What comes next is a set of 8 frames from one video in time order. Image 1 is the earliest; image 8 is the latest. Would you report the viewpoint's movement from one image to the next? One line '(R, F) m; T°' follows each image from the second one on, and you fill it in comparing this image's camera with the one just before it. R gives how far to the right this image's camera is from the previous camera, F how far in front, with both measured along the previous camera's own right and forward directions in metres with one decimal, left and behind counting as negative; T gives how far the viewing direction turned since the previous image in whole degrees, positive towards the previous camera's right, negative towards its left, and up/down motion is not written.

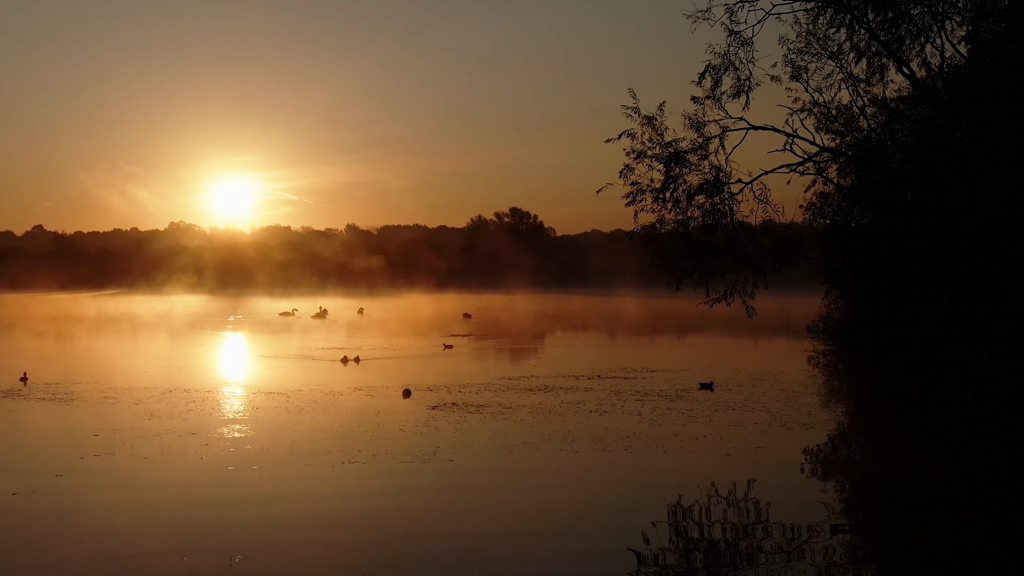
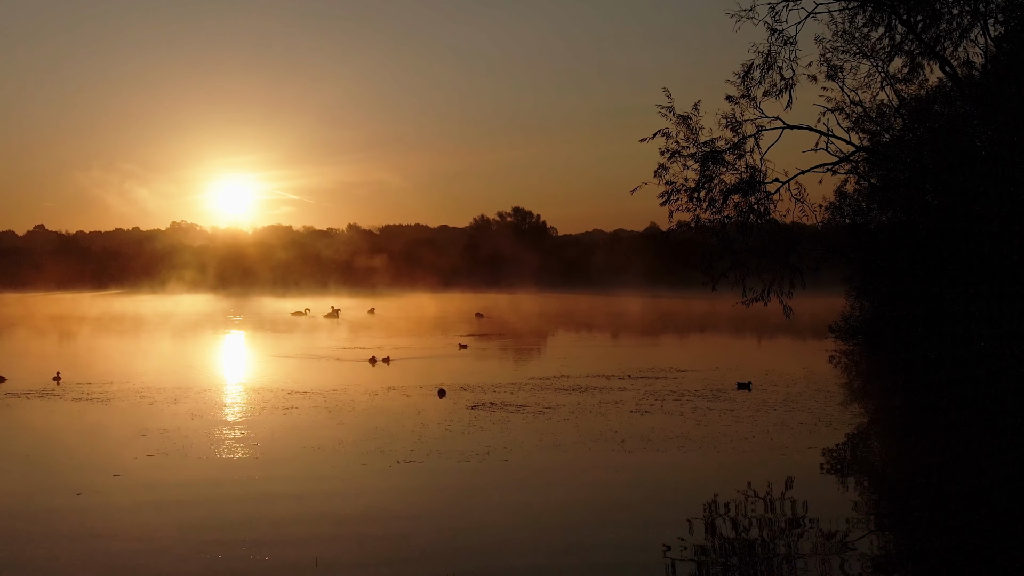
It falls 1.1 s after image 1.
(-0.7, 0.0) m; 0°
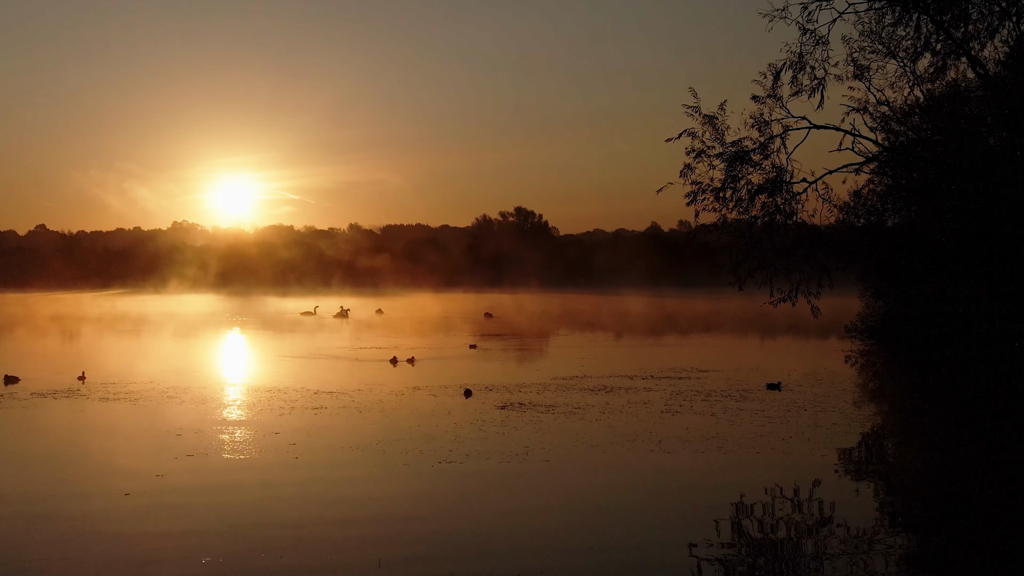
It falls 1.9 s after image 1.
(-0.5, 0.0) m; 0°
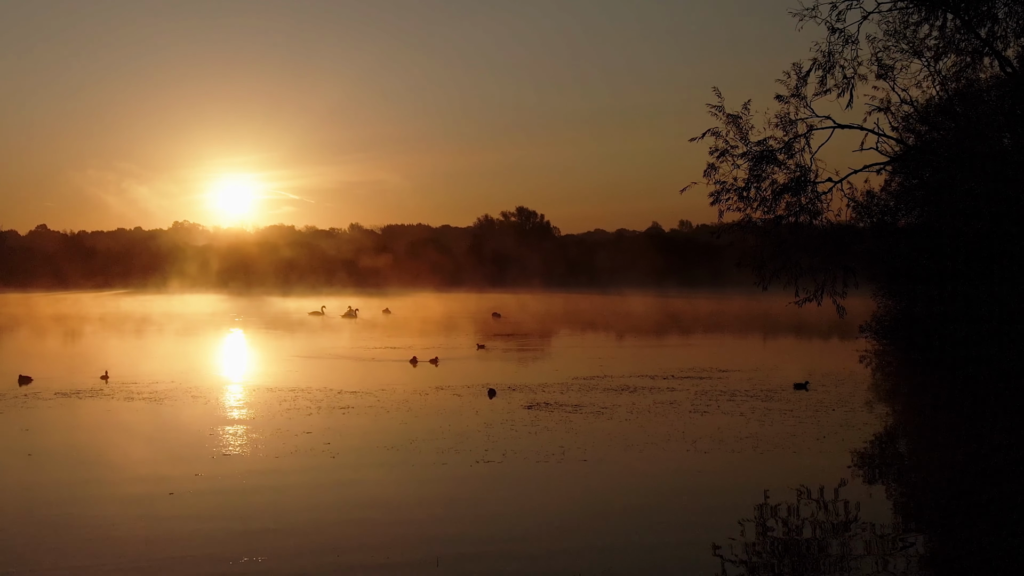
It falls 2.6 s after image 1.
(-0.4, 0.0) m; 0°
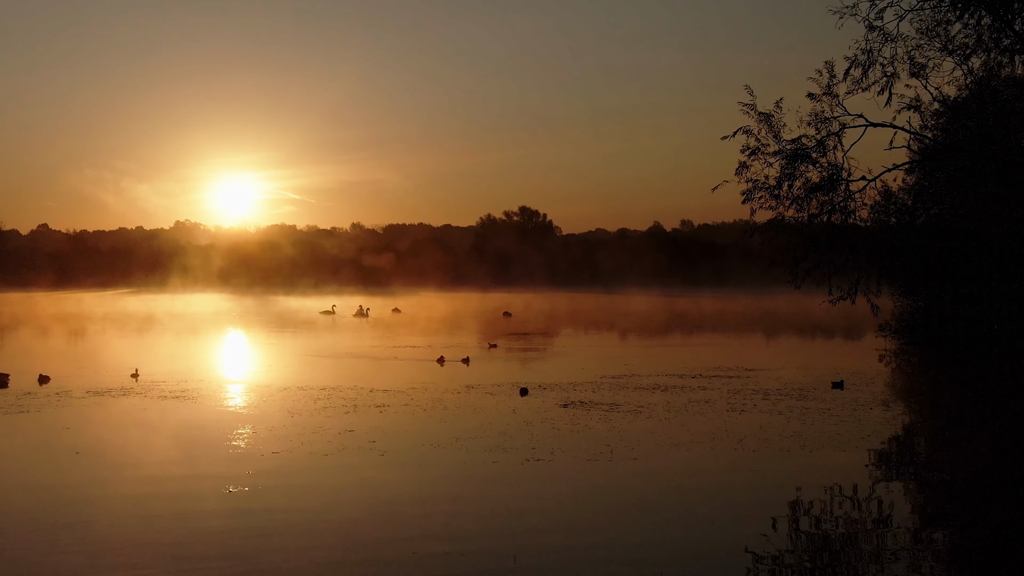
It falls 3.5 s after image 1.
(-0.6, 0.0) m; 0°
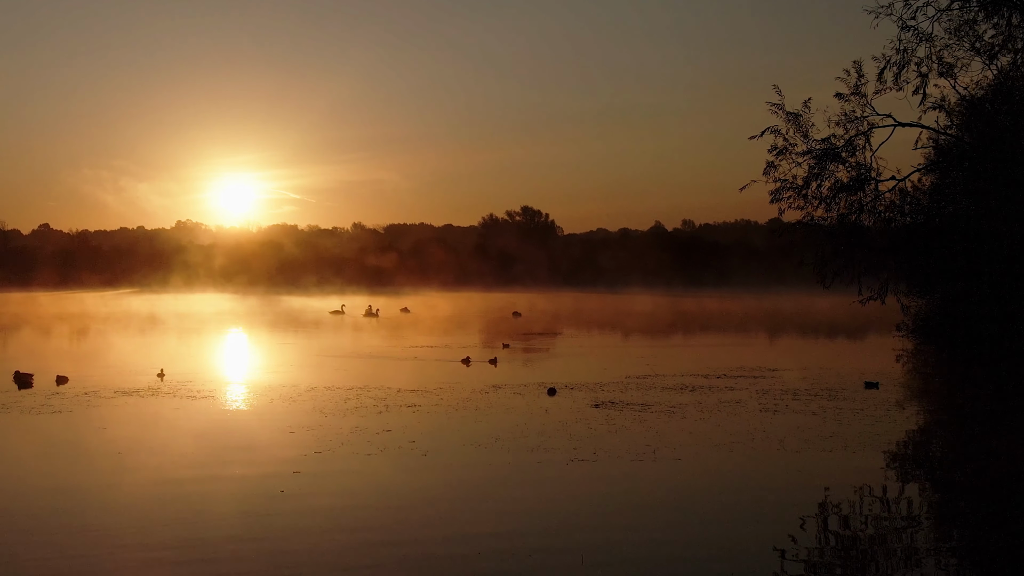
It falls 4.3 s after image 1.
(-0.5, 0.0) m; 0°
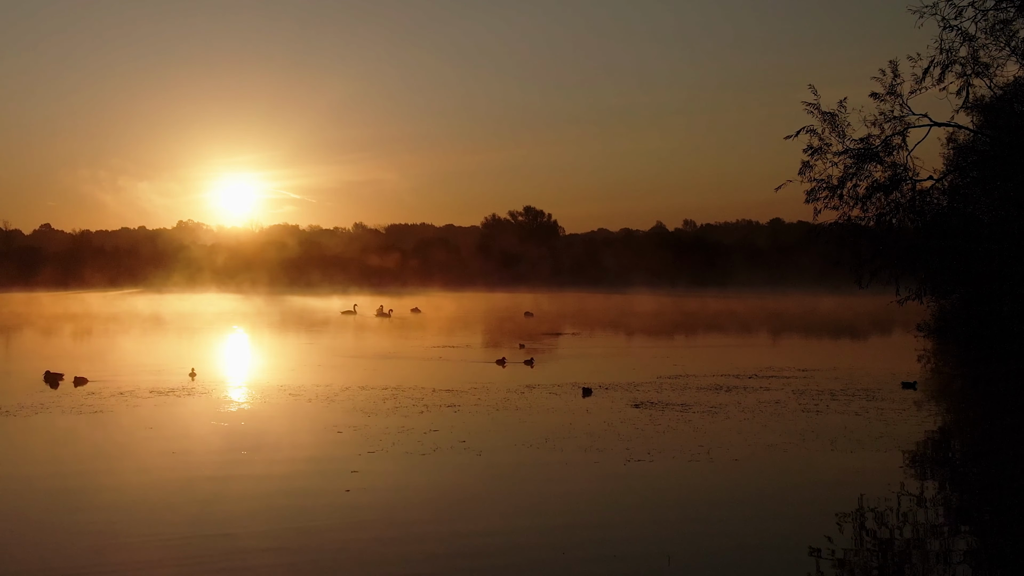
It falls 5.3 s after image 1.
(-0.7, 0.0) m; 0°
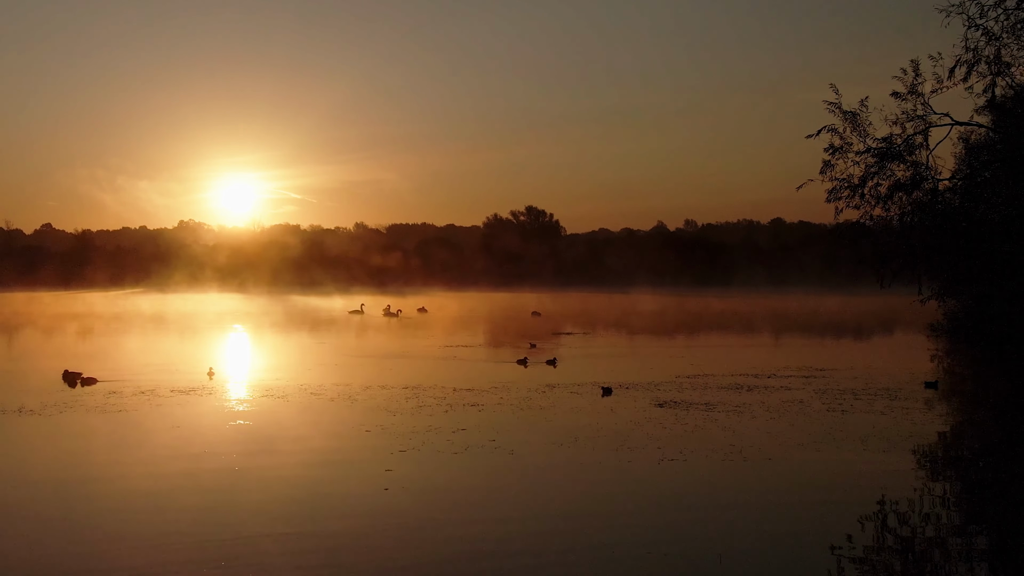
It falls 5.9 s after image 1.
(-0.4, 0.0) m; 0°
